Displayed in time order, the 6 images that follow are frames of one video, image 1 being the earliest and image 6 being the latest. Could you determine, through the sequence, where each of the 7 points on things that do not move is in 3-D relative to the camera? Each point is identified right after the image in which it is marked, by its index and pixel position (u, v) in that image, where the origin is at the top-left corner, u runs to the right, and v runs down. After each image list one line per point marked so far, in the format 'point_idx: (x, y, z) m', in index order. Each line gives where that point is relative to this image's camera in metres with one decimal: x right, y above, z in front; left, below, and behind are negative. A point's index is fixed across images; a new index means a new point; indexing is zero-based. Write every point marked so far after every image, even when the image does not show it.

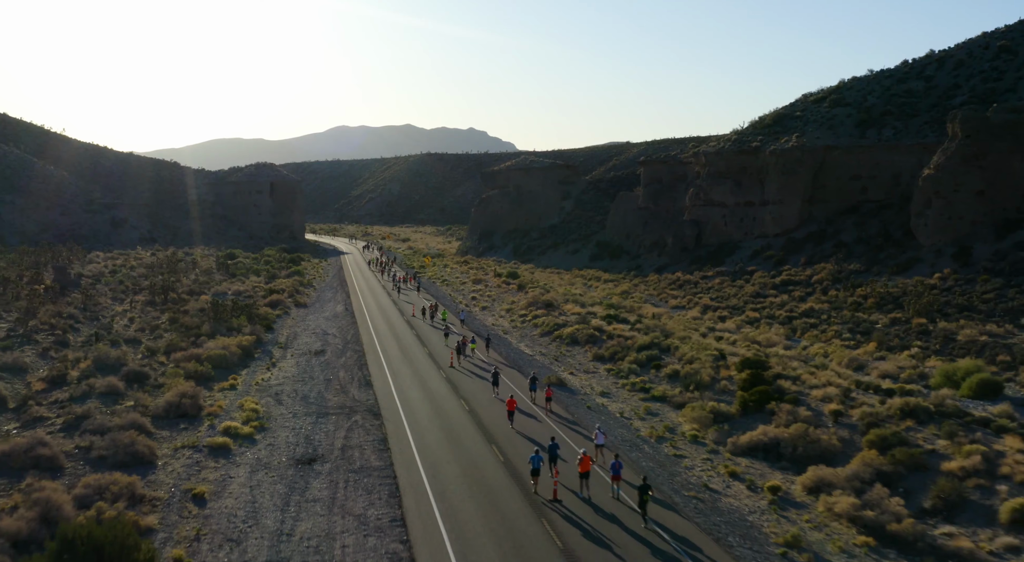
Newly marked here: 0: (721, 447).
0: (+4.8, -3.8, +15.8) m
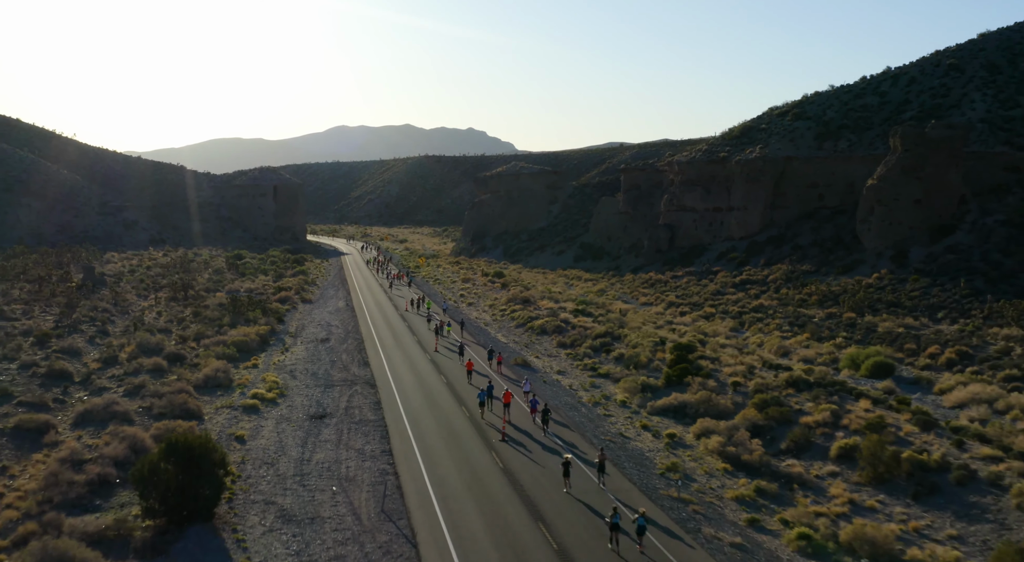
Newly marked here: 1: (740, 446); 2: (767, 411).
0: (+3.8, -3.7, +20.2) m
1: (+5.5, -4.0, +16.6) m
2: (+6.9, -3.5, +18.5) m
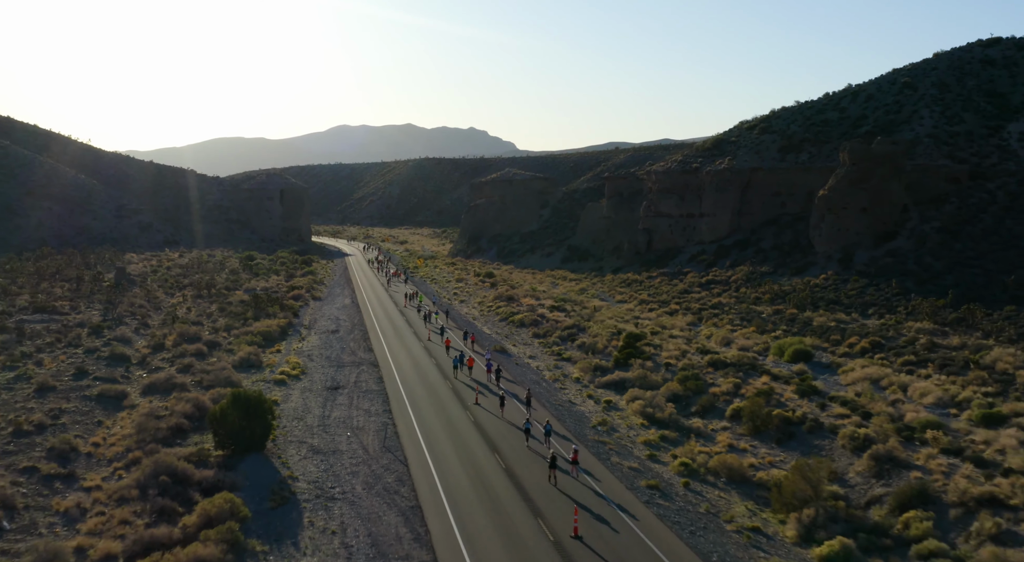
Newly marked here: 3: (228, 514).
0: (+2.9, -3.7, +25.2) m
1: (+4.6, -4.0, +21.6) m
2: (+6.0, -3.5, +23.5) m
3: (-5.6, -4.5, +13.5) m
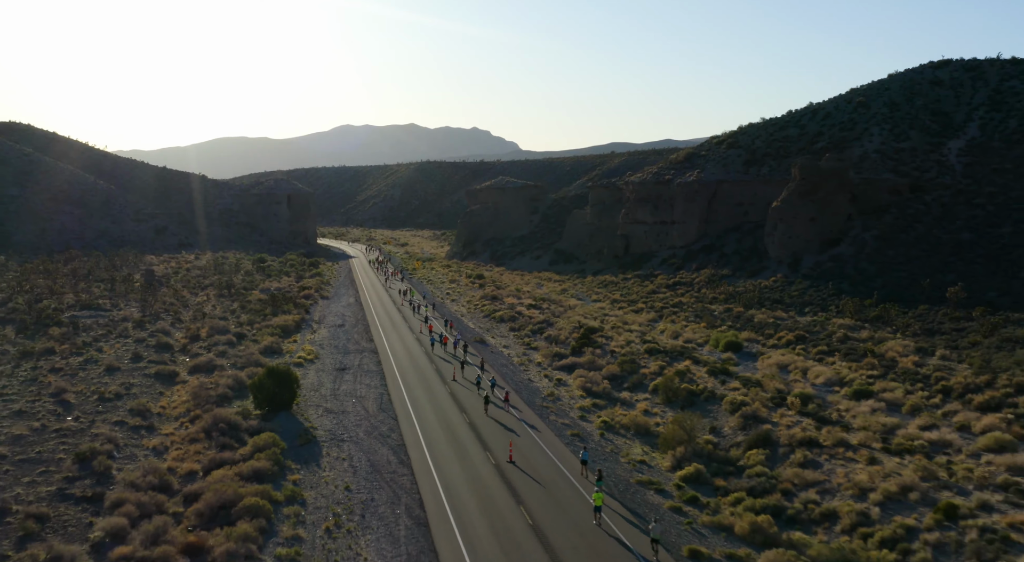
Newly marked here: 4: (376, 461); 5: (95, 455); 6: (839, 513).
0: (+1.7, -3.9, +31.1) m
1: (+3.4, -4.1, +27.5) m
2: (+4.8, -3.6, +29.4) m
3: (-6.8, -4.6, +19.5) m
4: (-3.8, -5.0, +19.2) m
5: (-11.6, -4.8, +19.2) m
6: (+7.8, -5.5, +16.4) m
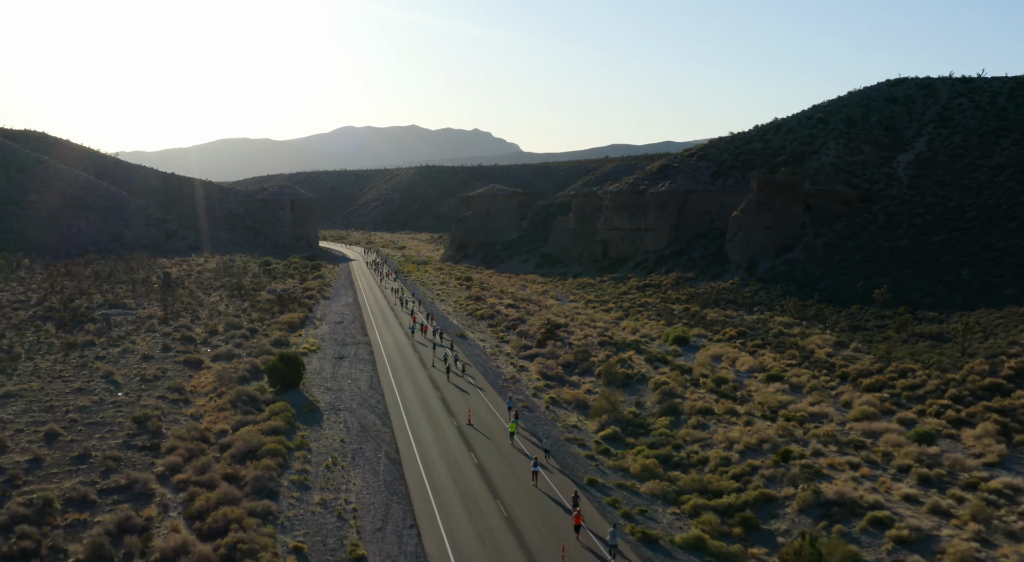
0: (+0.3, -4.0, +36.6) m
1: (+1.9, -4.2, +33.0) m
2: (+3.3, -3.7, +34.9) m
3: (-8.3, -4.7, +25.0) m
4: (-5.3, -5.1, +24.7) m
5: (-13.1, -4.9, +24.8) m
6: (+6.3, -5.6, +21.9) m
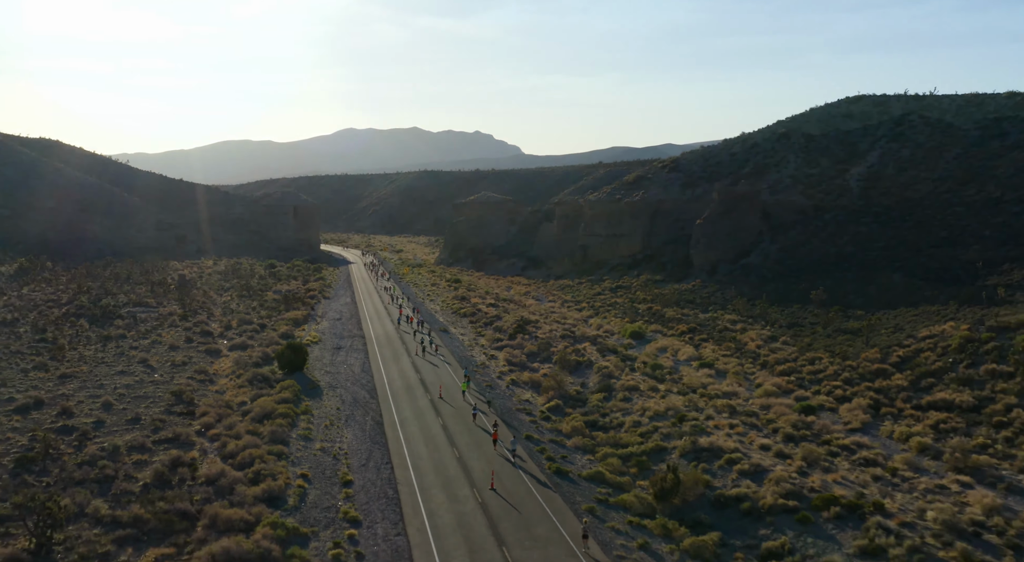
0: (-1.4, -4.1, +42.6) m
1: (+0.3, -4.3, +39.0) m
2: (+1.7, -3.9, +40.9) m
3: (-10.0, -4.8, +31.0) m
4: (-6.9, -5.2, +30.8) m
5: (-14.8, -5.0, +30.8) m
6: (+4.6, -5.7, +27.9) m
